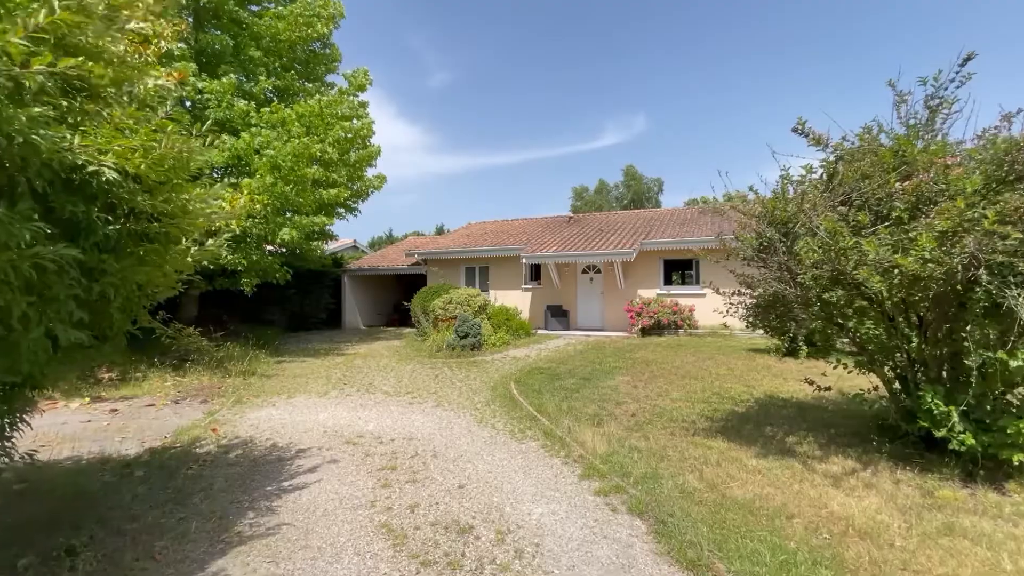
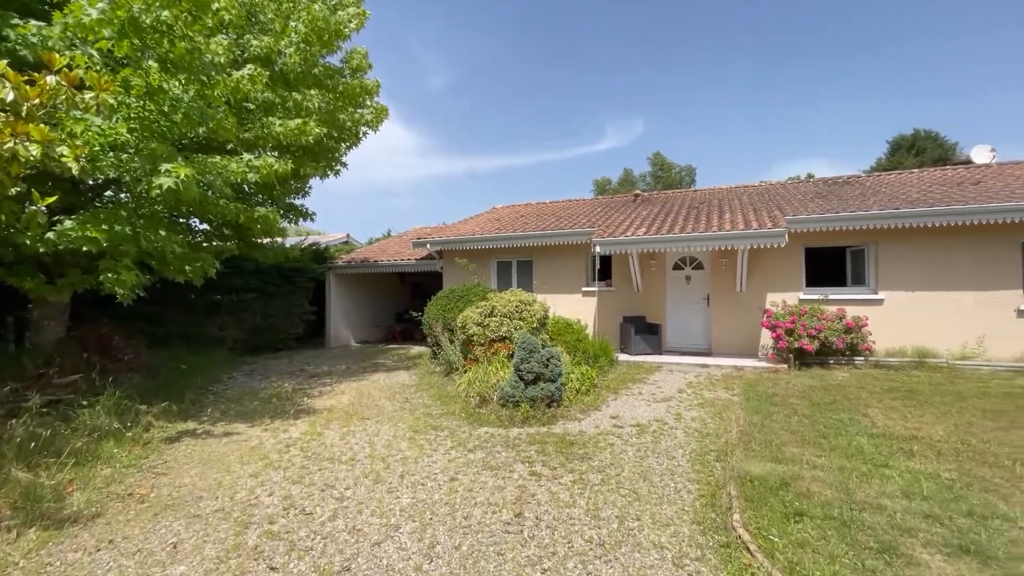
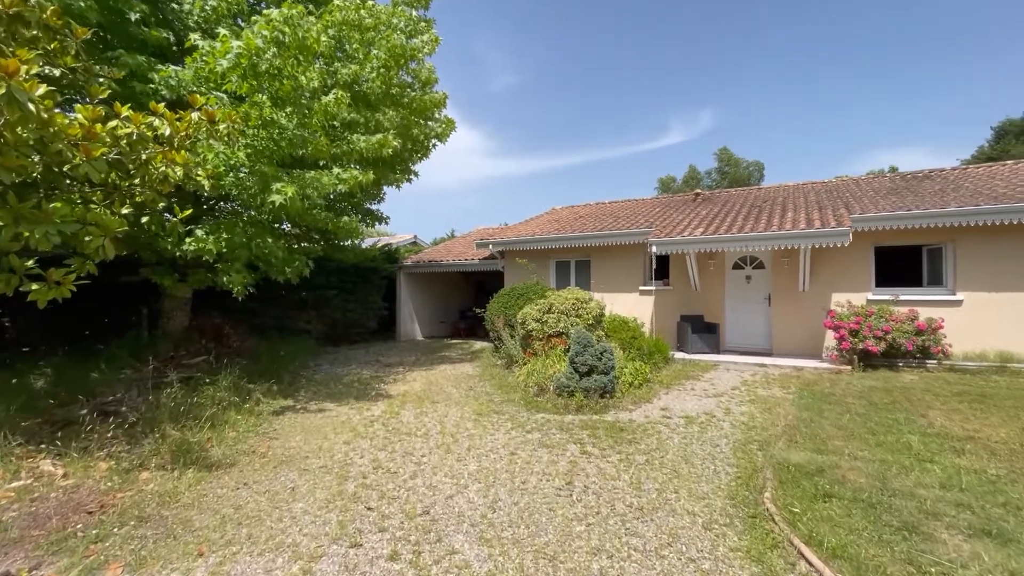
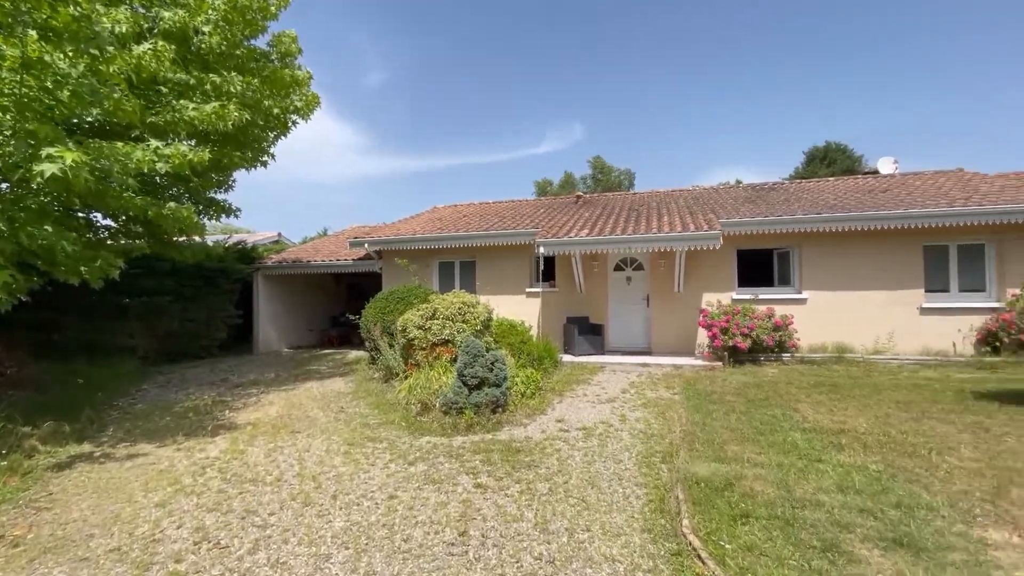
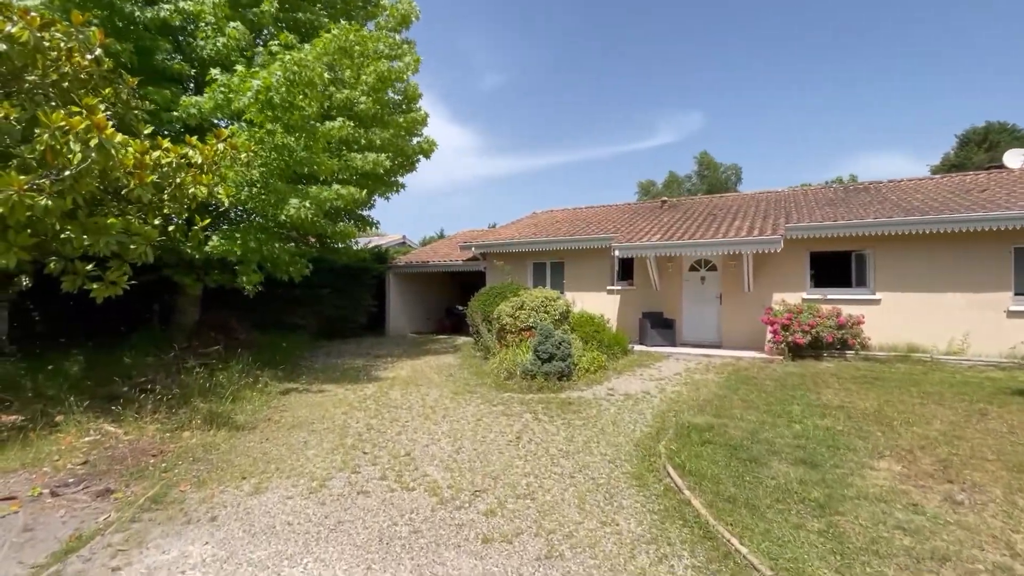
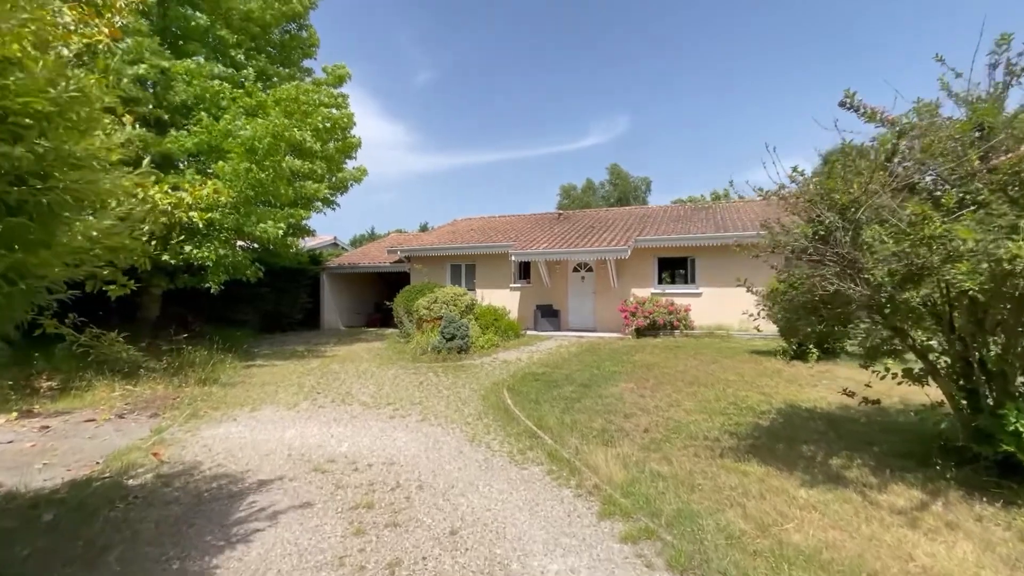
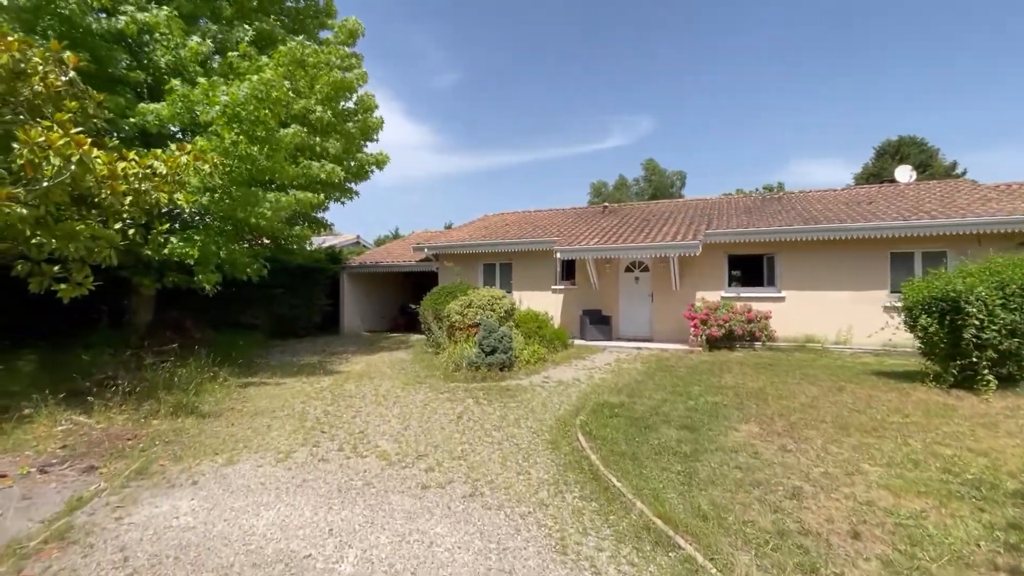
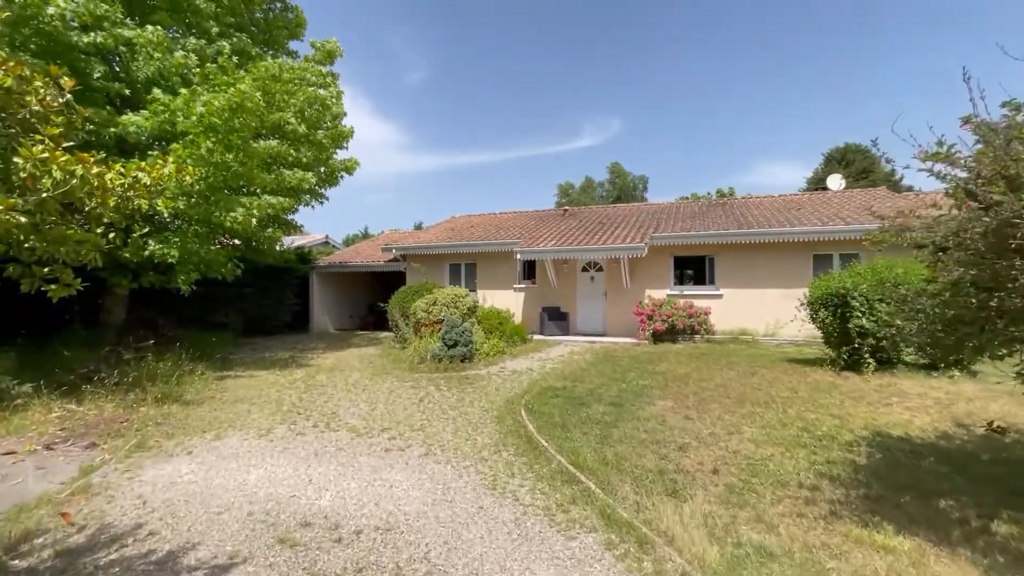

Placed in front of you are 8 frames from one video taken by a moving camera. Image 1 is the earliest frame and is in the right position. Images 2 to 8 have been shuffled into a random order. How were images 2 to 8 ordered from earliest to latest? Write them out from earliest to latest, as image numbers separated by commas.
6, 8, 7, 5, 3, 2, 4
